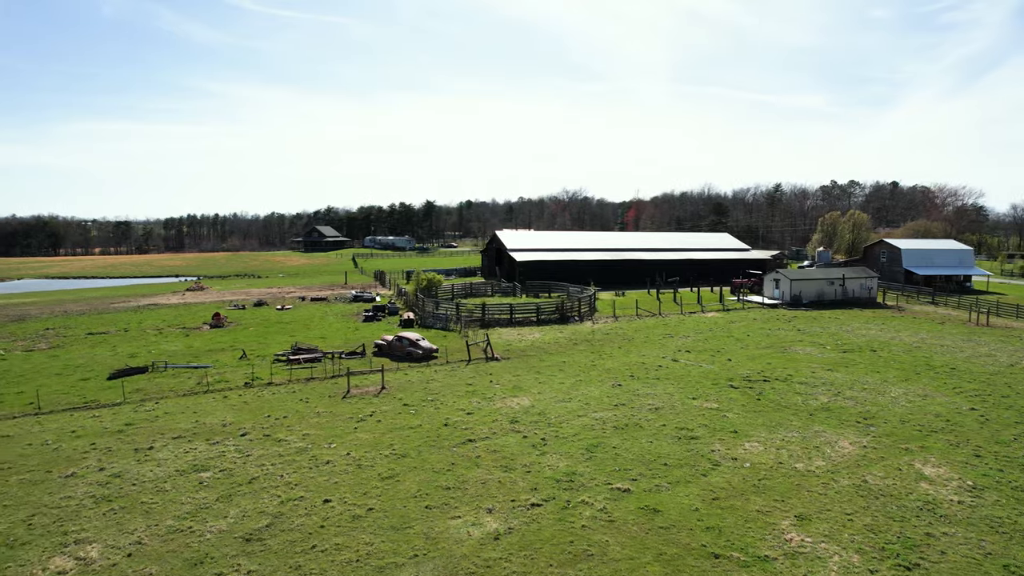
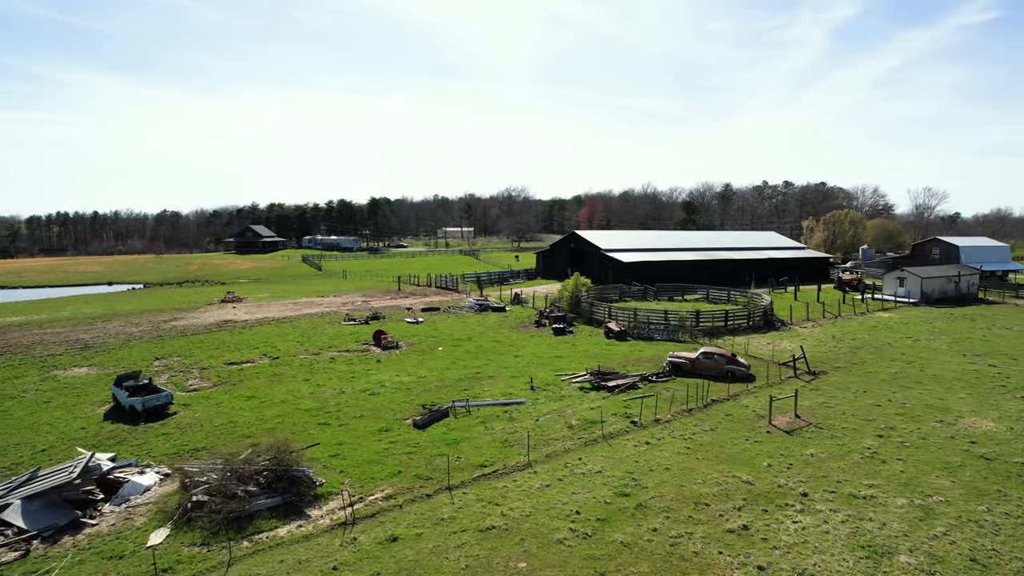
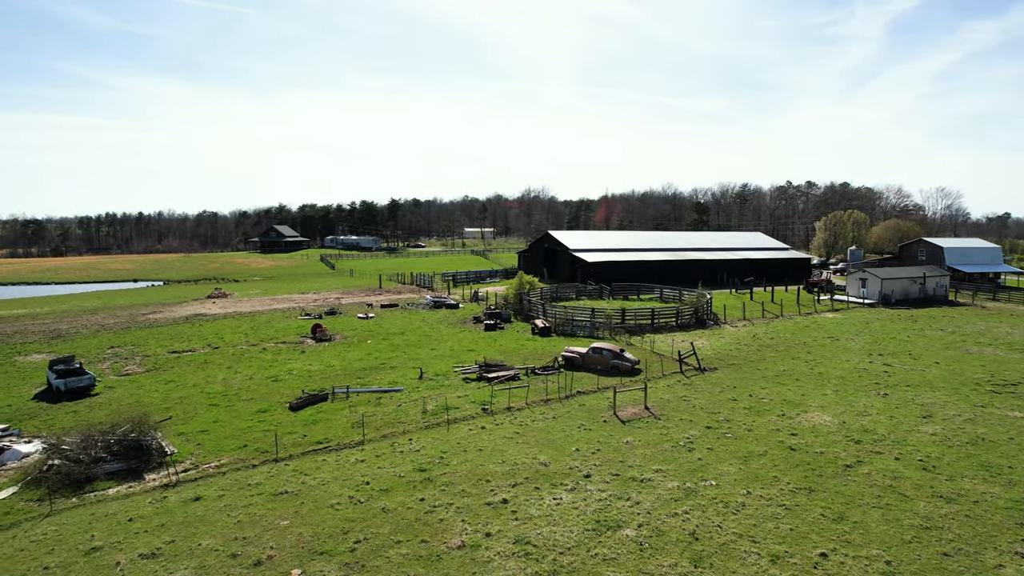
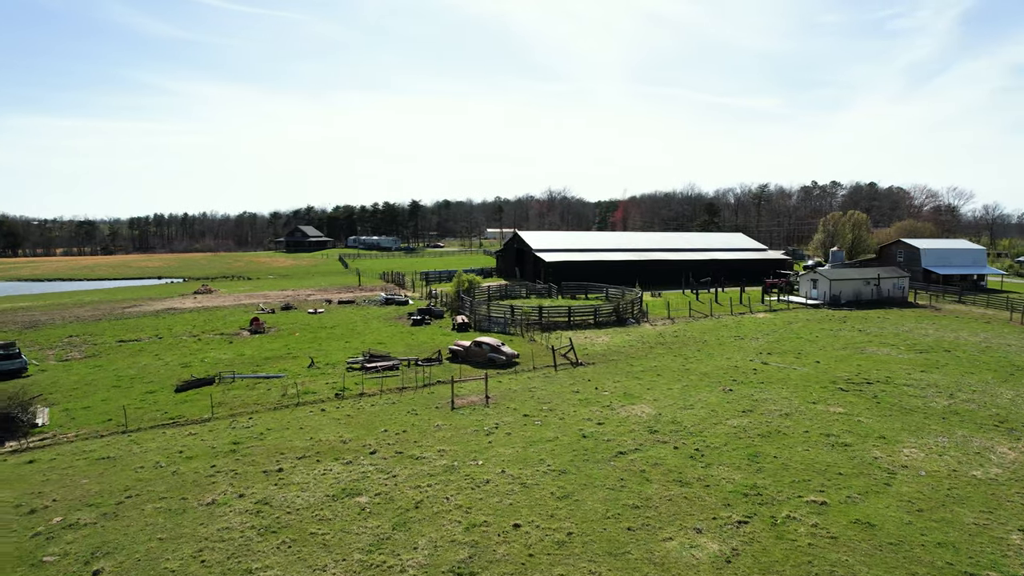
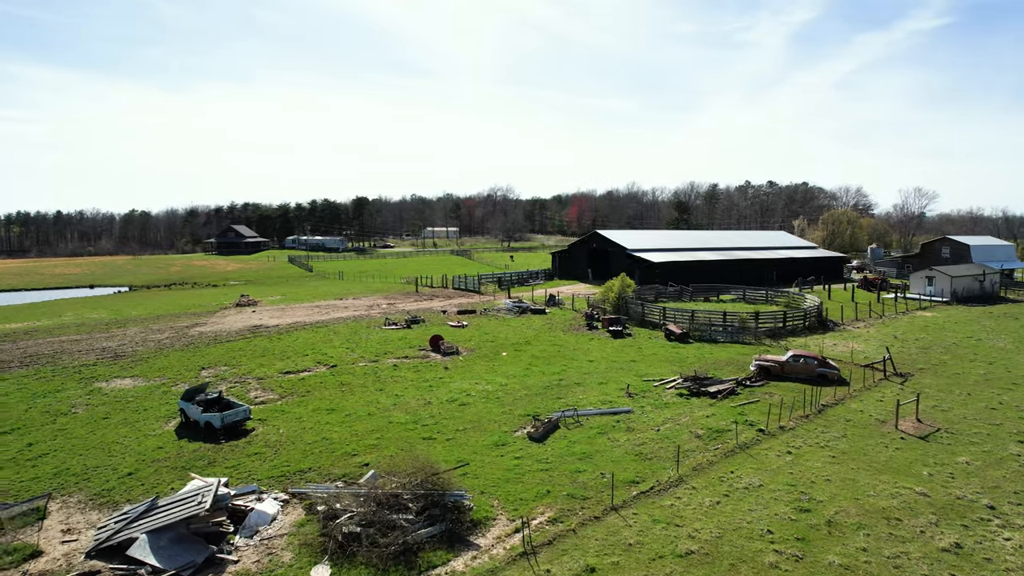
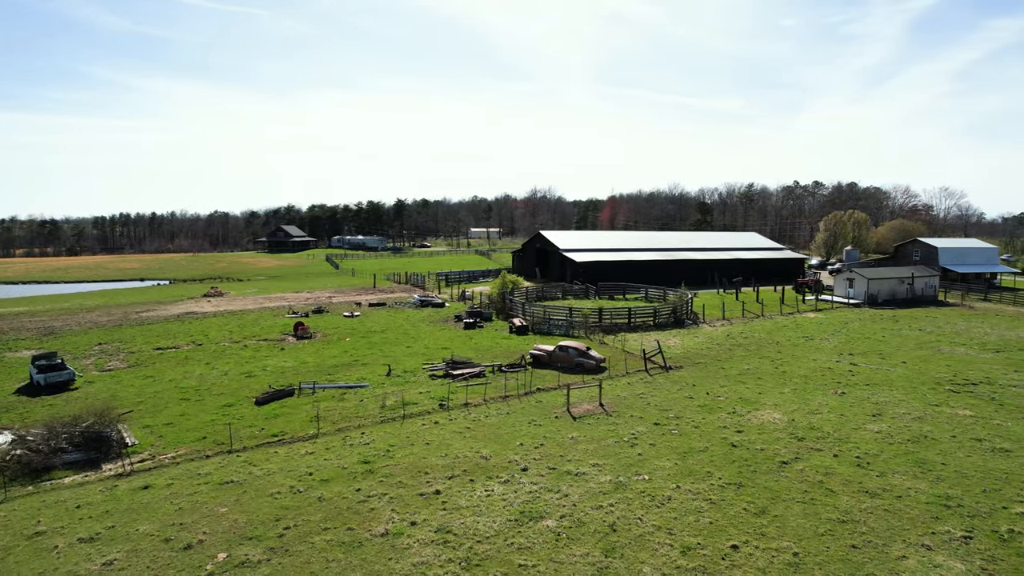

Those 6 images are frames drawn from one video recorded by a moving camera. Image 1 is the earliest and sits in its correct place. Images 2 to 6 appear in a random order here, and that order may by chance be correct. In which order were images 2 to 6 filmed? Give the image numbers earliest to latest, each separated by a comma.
4, 6, 3, 2, 5
